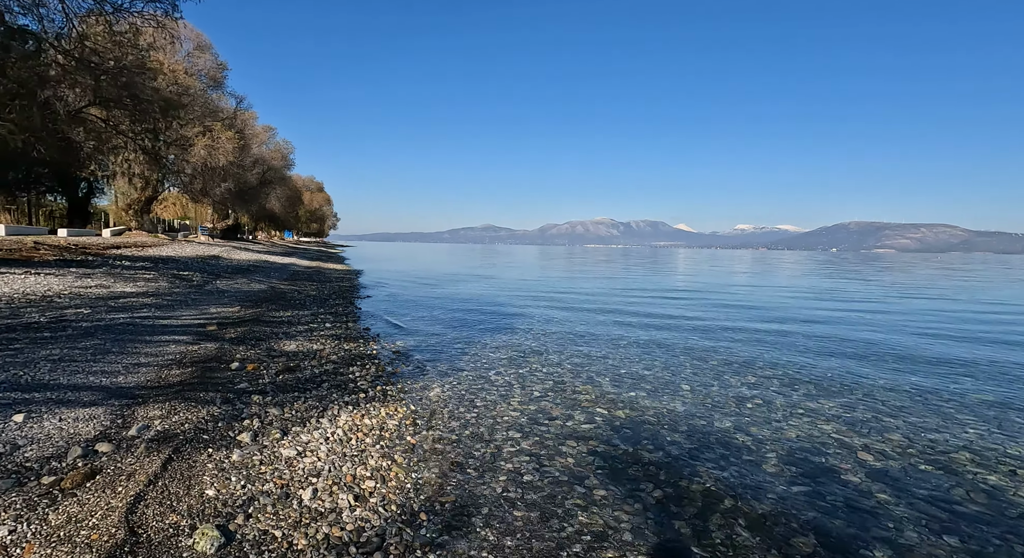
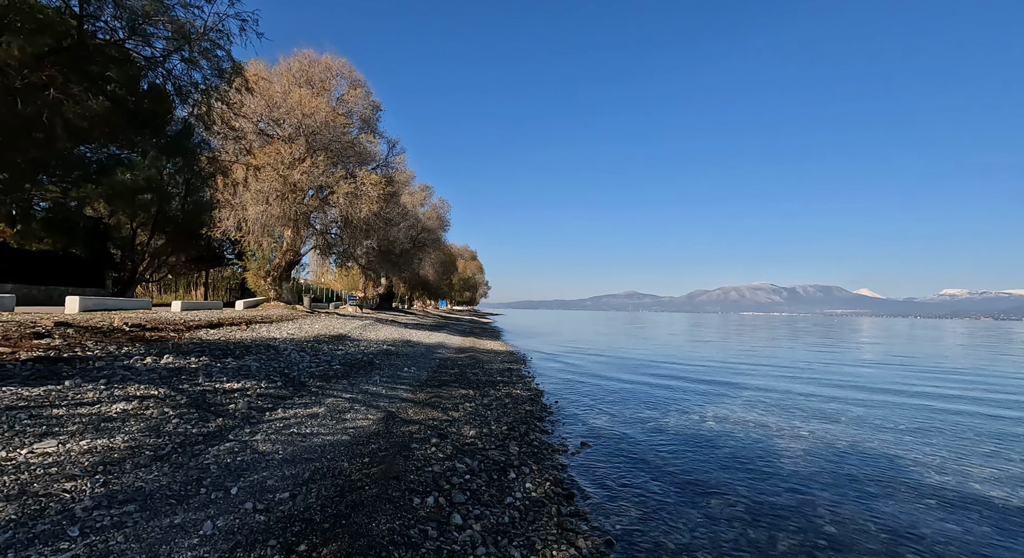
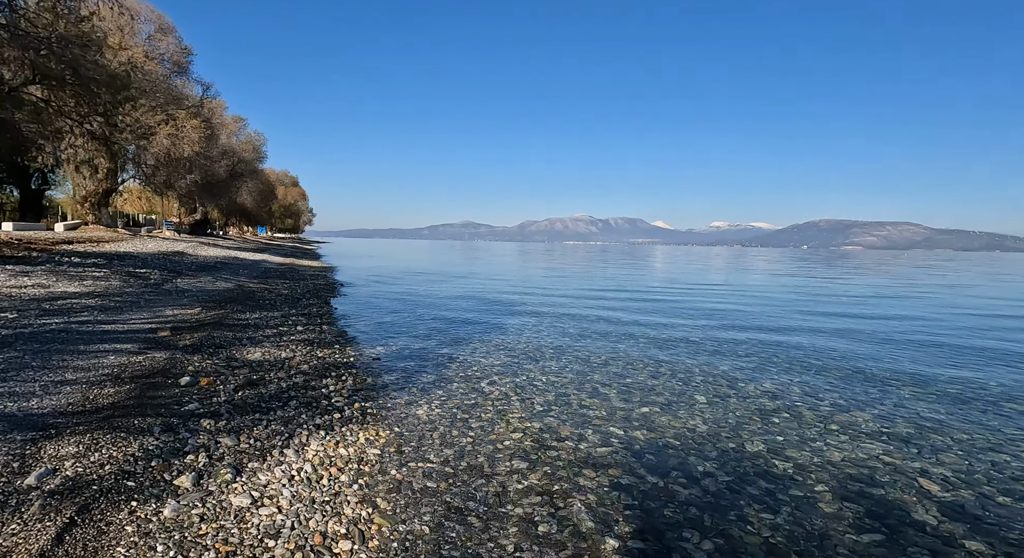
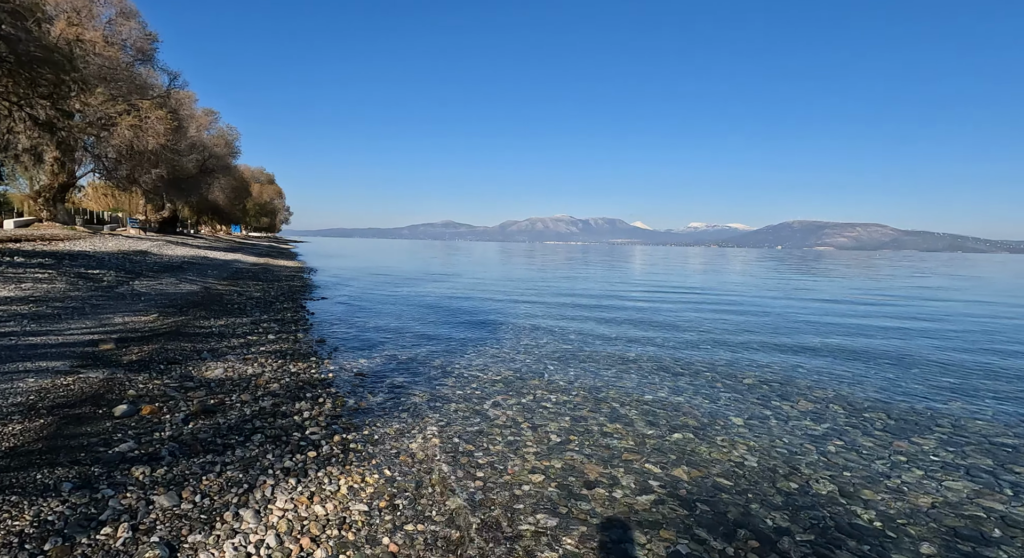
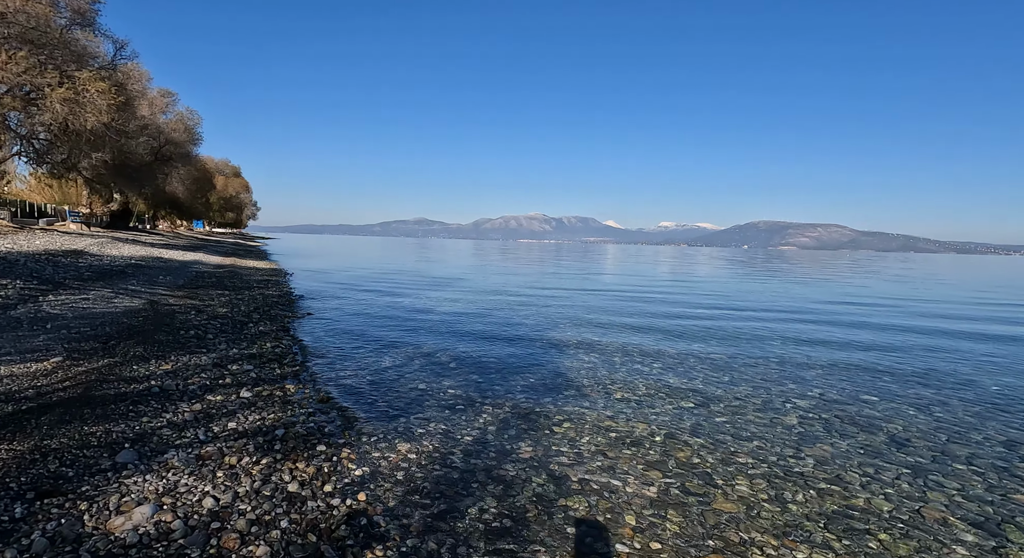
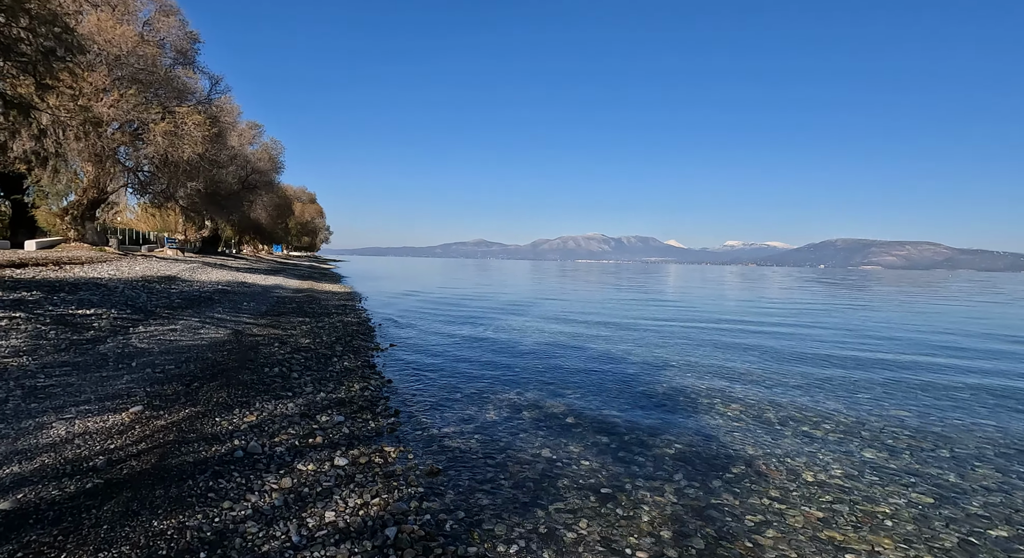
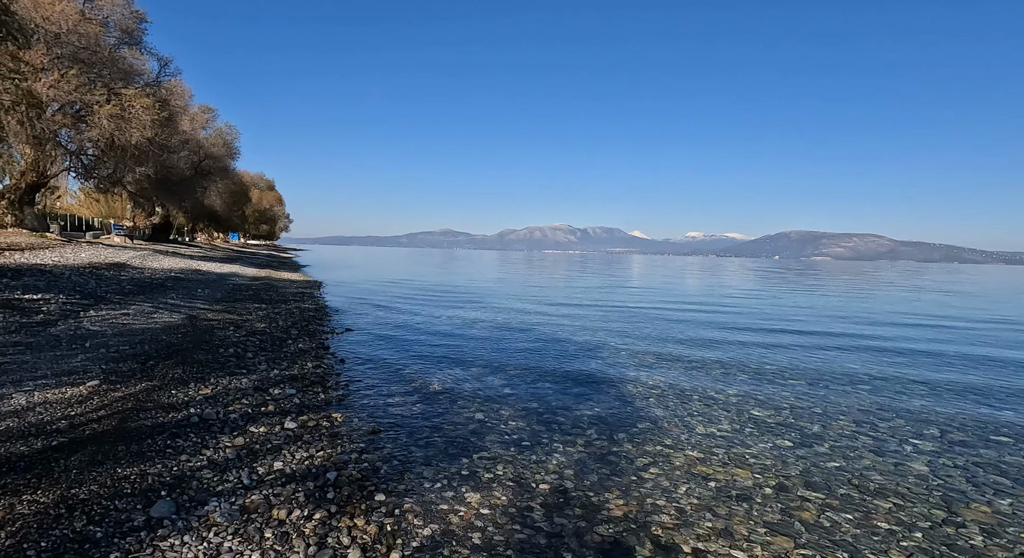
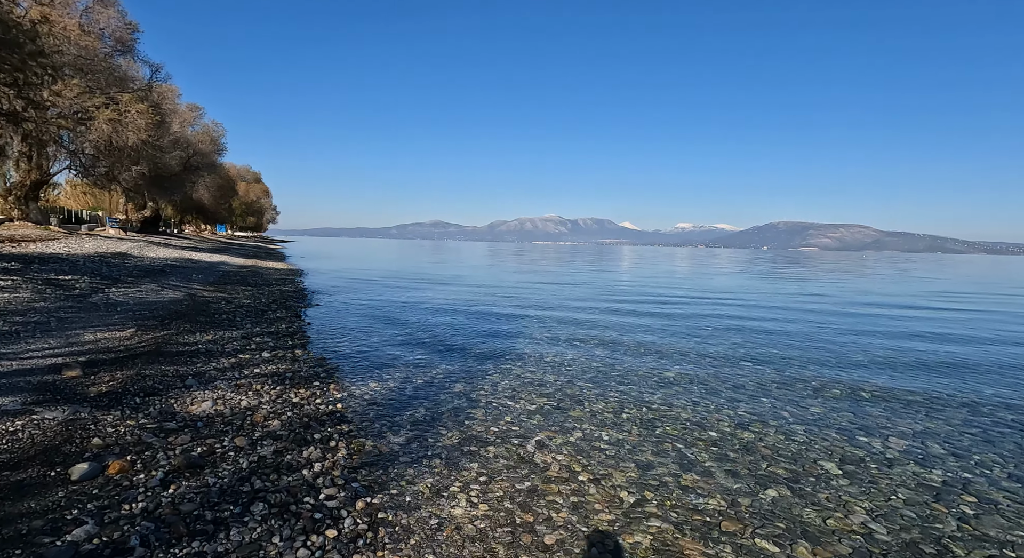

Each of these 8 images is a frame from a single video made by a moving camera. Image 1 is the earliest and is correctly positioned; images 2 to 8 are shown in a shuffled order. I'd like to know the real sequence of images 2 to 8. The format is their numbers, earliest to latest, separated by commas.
3, 4, 8, 5, 7, 6, 2
